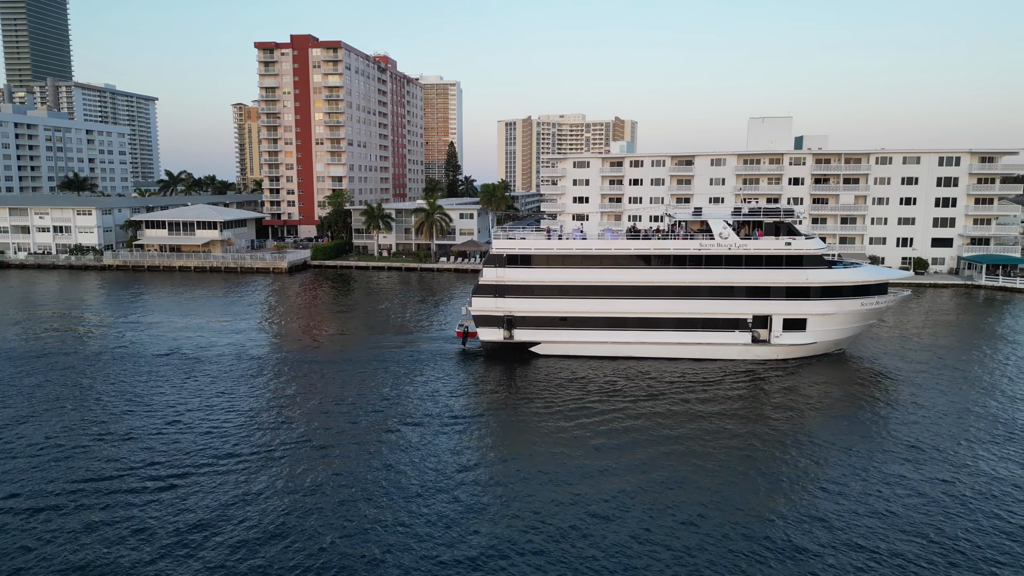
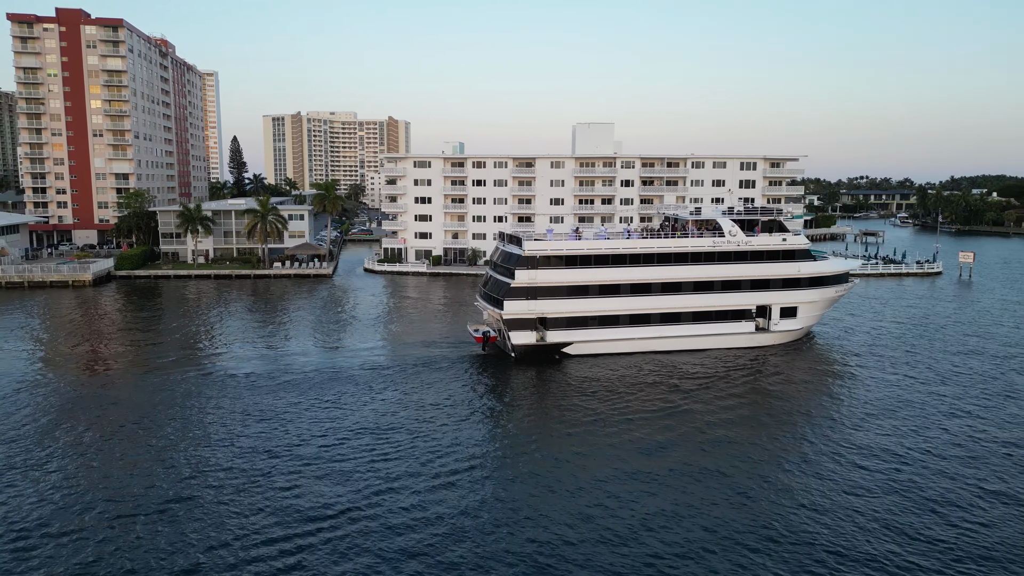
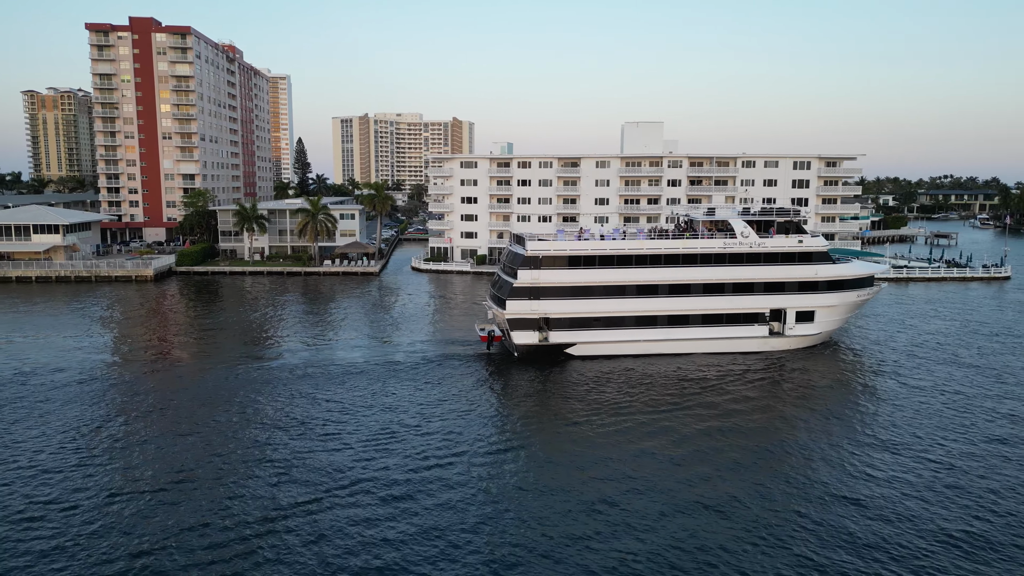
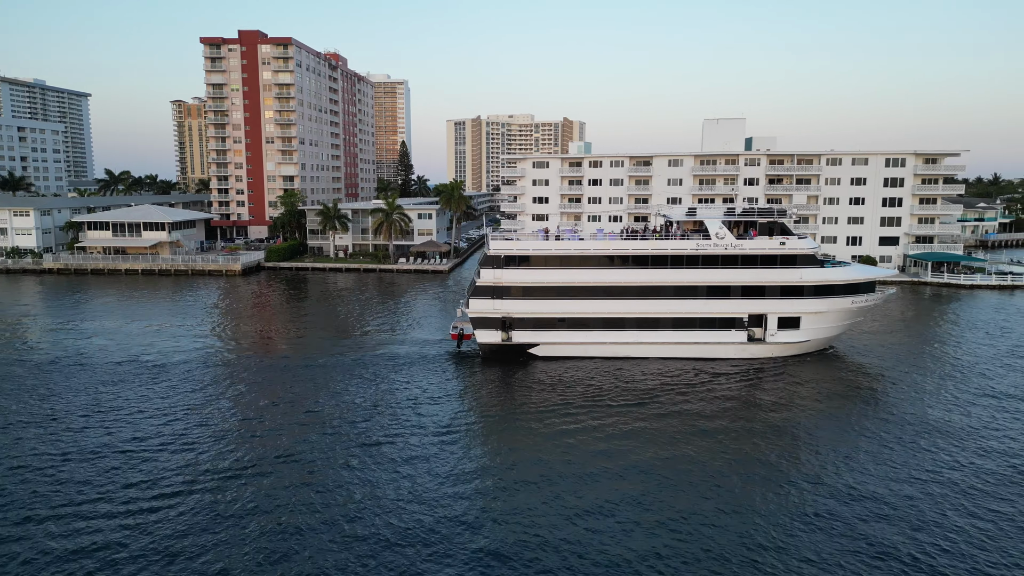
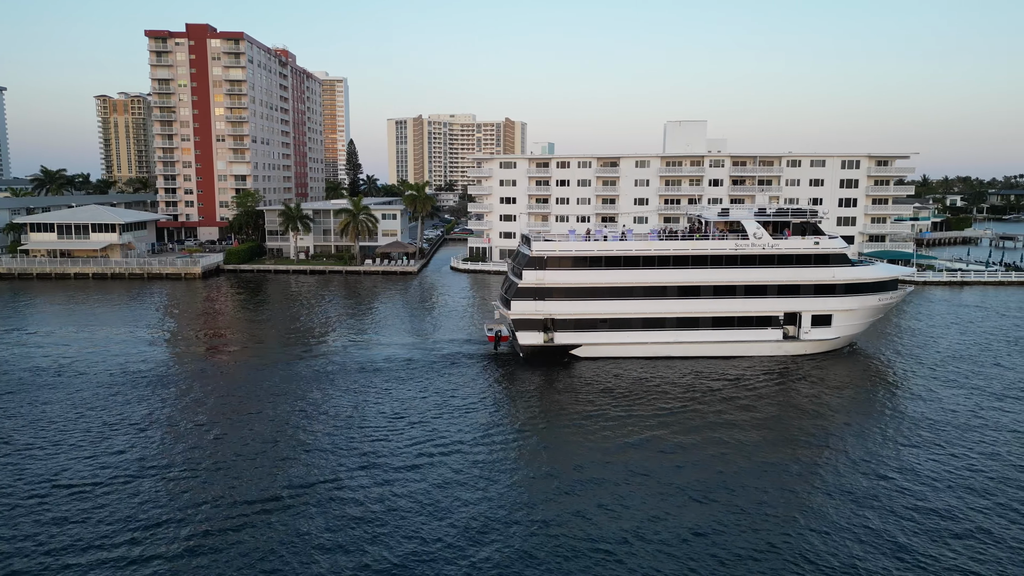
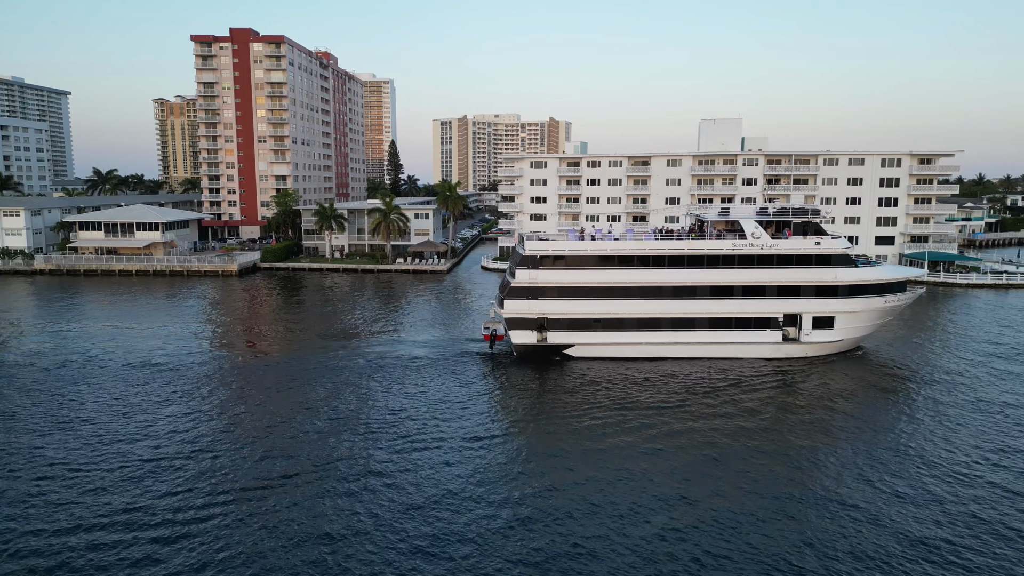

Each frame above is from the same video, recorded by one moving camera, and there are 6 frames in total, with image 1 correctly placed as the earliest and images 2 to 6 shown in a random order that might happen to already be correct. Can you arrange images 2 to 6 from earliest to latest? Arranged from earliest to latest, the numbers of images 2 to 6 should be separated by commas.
4, 6, 5, 3, 2
